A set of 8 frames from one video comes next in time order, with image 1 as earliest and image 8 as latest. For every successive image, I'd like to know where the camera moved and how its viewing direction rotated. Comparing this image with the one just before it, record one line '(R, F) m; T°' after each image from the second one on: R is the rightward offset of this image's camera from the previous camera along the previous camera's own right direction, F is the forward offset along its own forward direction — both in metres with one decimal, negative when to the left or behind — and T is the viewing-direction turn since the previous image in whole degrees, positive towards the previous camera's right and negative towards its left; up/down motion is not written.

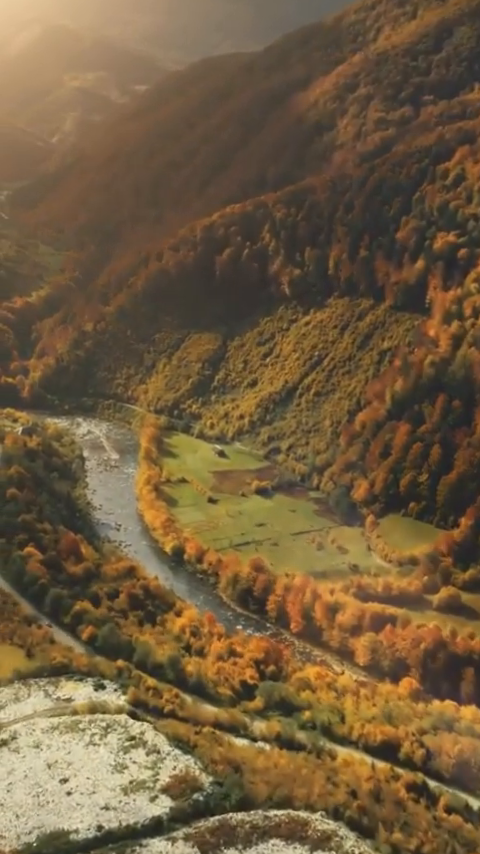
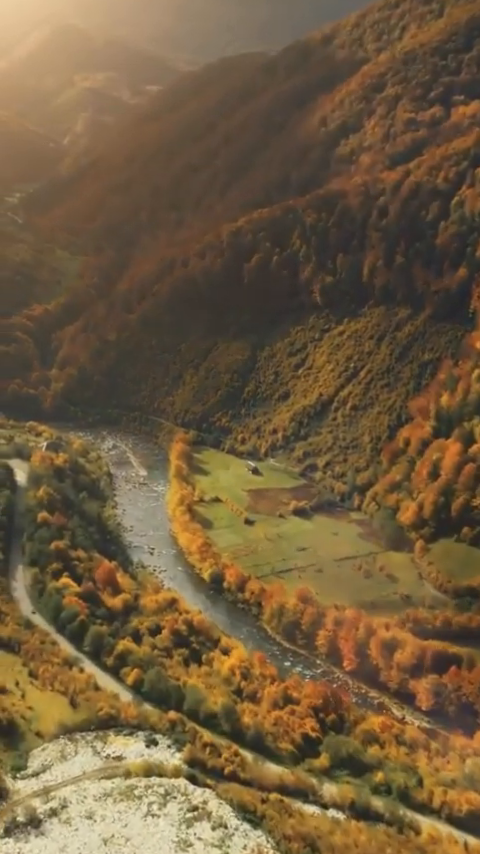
(-2.2, +3.0) m; -1°
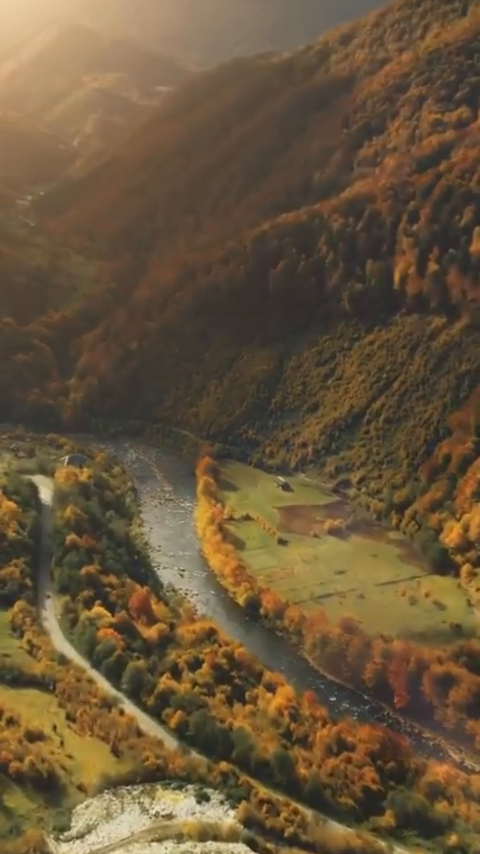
(-1.9, +2.5) m; 0°
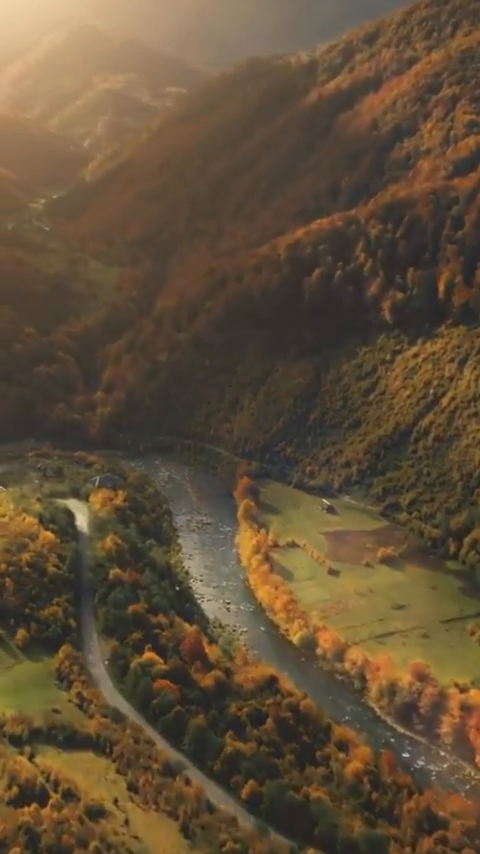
(-2.9, +3.6) m; 0°
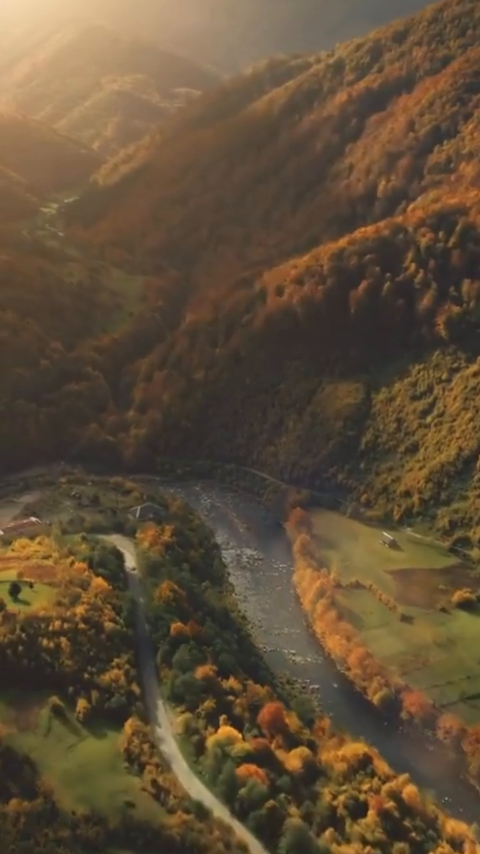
(-3.8, +4.9) m; 0°
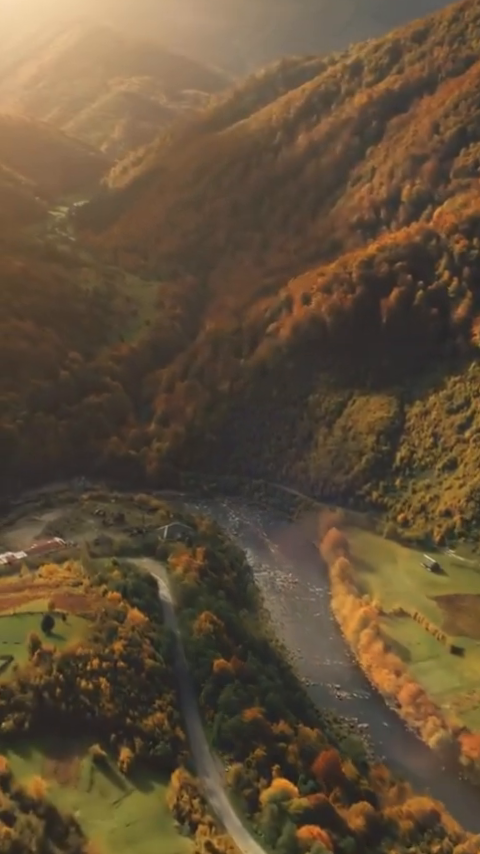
(-2.2, +2.8) m; 0°
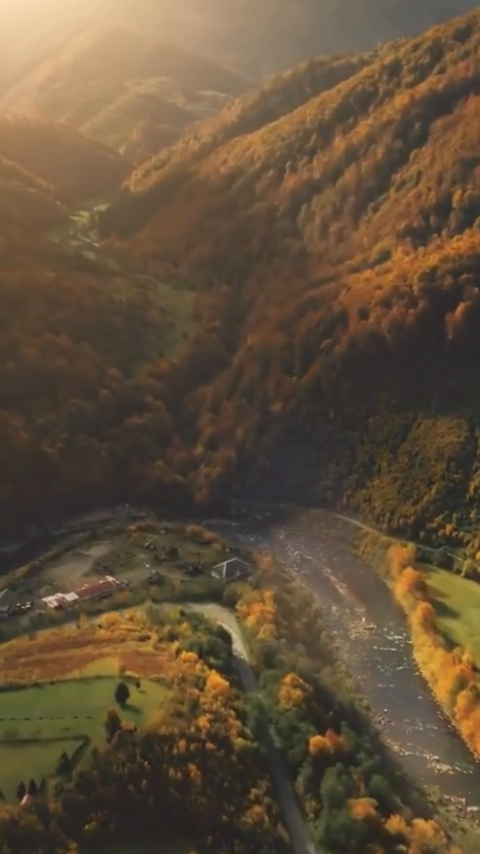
(-4.1, +5.0) m; -1°
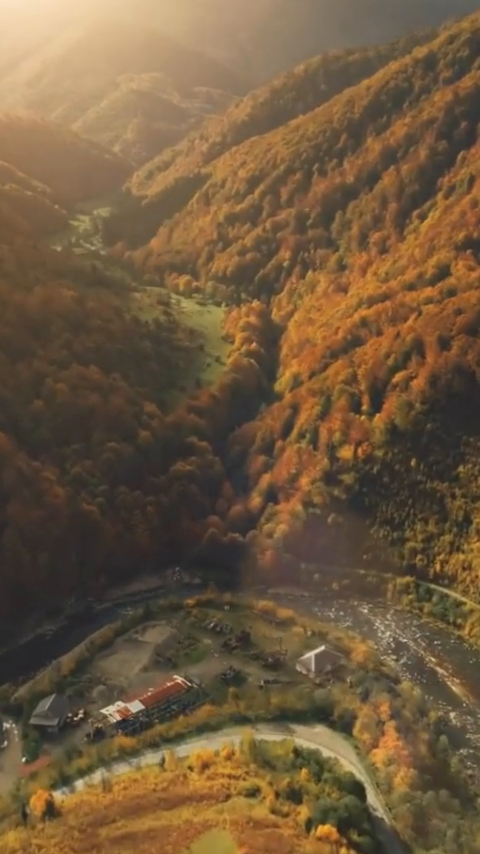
(-6.5, +10.7) m; +1°
